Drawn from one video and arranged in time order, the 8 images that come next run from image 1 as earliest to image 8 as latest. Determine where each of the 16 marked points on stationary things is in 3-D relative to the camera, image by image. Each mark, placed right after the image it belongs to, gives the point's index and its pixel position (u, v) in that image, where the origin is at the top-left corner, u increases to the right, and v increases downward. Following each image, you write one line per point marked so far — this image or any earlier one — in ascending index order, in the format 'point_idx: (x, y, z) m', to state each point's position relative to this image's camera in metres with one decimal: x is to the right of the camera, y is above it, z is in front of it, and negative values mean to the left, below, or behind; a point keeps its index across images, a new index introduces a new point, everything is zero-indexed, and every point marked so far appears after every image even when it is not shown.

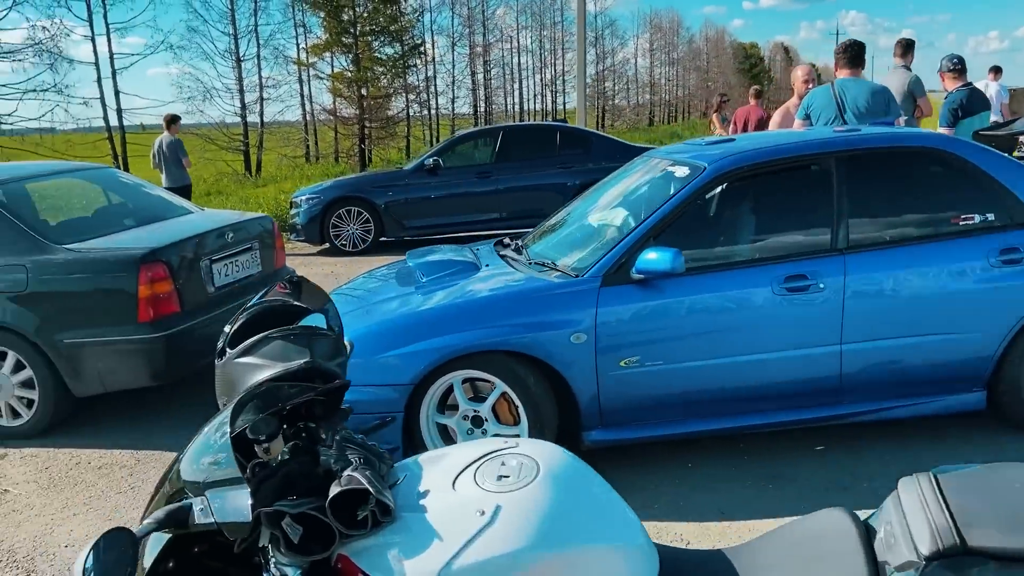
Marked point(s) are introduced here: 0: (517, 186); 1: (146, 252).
0: (0.0, +1.2, +10.6) m
1: (-1.9, +0.2, +4.6) m
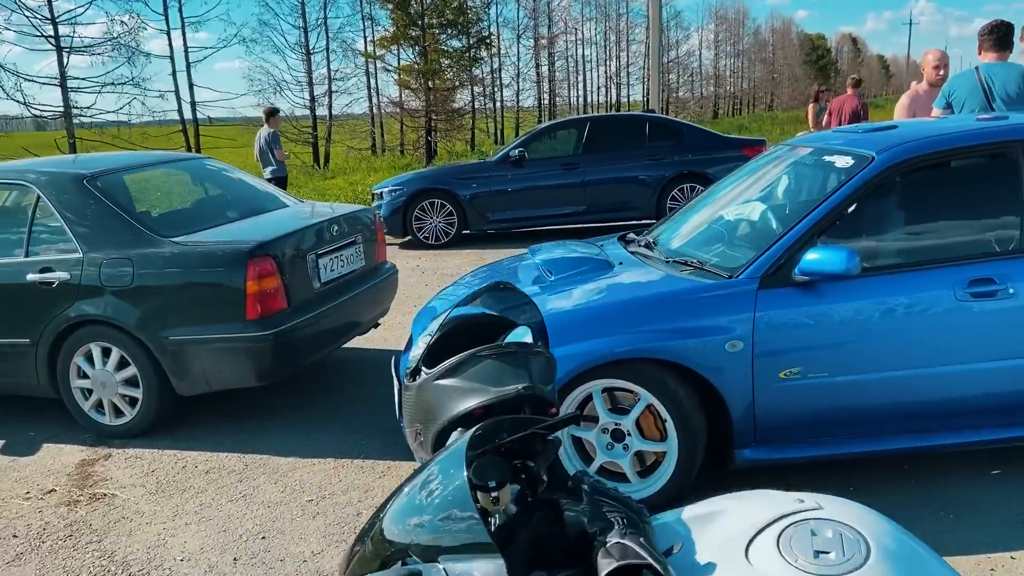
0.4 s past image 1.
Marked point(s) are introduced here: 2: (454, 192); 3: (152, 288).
0: (+1.1, +1.3, +10.2) m
1: (-1.3, +0.2, +4.4) m
2: (-0.7, +1.1, +10.3) m
3: (-1.8, 0.0, +4.4) m
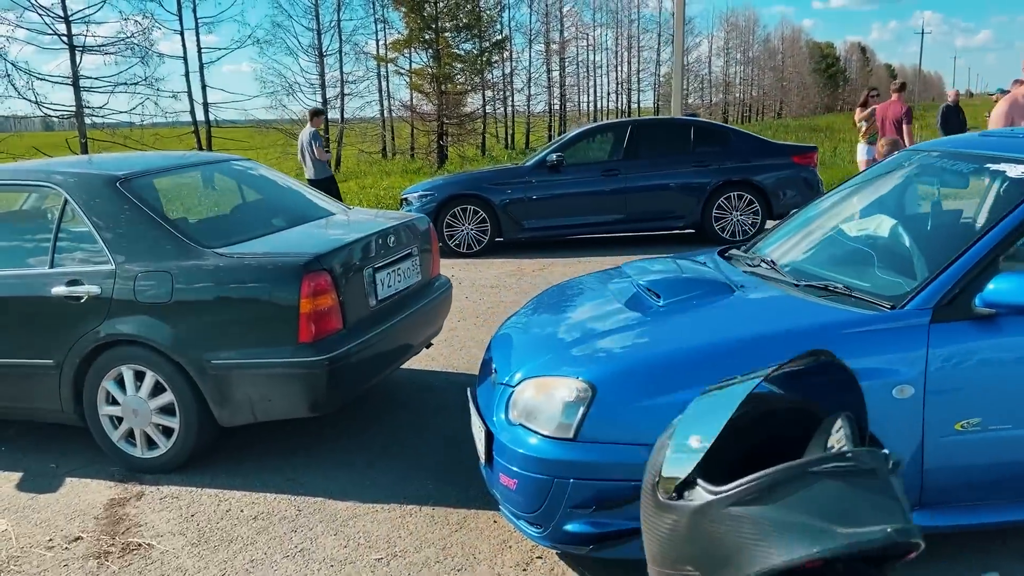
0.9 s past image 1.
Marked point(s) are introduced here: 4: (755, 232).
0: (+1.5, +1.1, +9.7) m
1: (-0.9, +0.1, +3.9) m
2: (-0.3, +1.0, +9.8) m
3: (-1.4, -0.1, +3.9) m
4: (+2.7, +0.6, +9.8) m
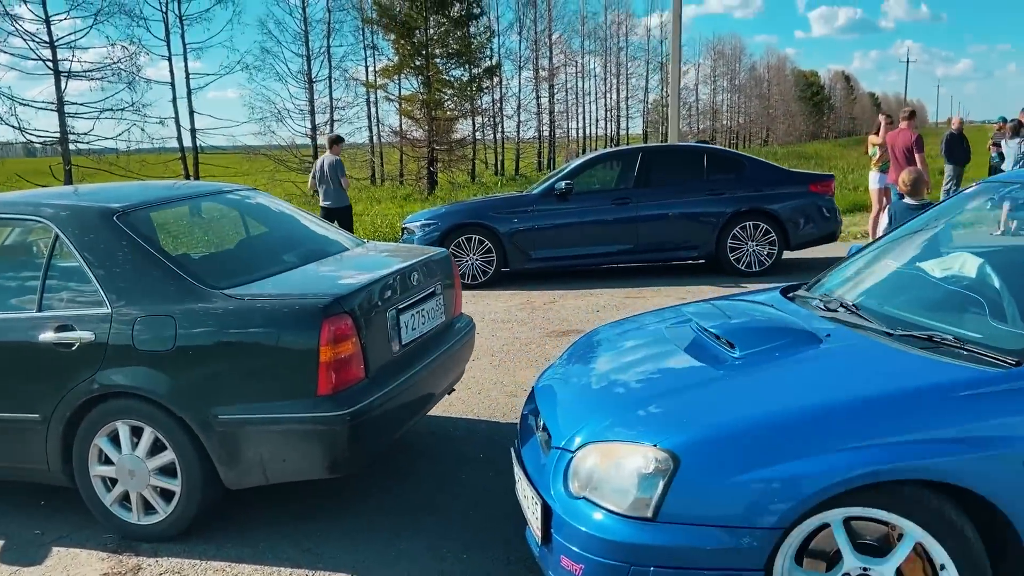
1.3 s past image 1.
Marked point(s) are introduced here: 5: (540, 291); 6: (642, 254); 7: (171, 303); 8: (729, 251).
0: (+1.6, +0.8, +9.4) m
1: (-0.7, -0.1, +3.5) m
2: (-0.2, +0.7, +9.4) m
3: (-1.2, -0.3, +3.5) m
4: (+2.8, +0.3, +9.5) m
5: (+0.3, 0.0, +9.0) m
6: (+1.4, +0.4, +9.5) m
7: (-1.4, -0.1, +3.5) m
8: (+2.3, +0.4, +9.4) m
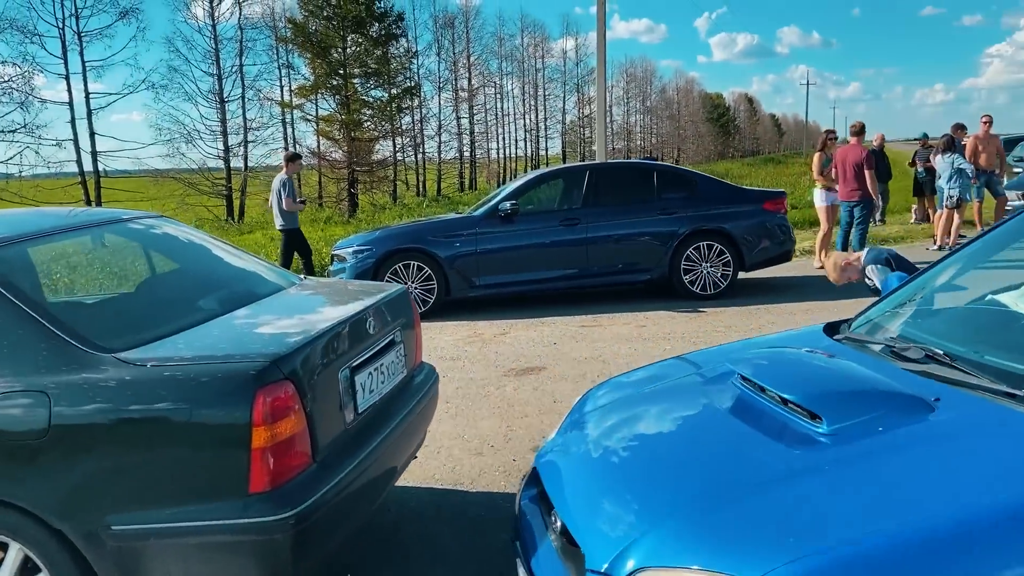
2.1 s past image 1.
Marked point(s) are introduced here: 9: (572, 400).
0: (+1.0, +0.5, +8.7) m
1: (-0.7, -0.2, +2.6) m
2: (-0.8, +0.4, +8.6) m
3: (-1.3, -0.4, +2.5) m
4: (+2.2, 0.0, +8.9) m
5: (-0.2, -0.3, +8.2) m
6: (+0.8, +0.1, +8.8) m
7: (-1.4, -0.3, +2.6) m
8: (+1.7, +0.2, +8.8) m
9: (+0.4, -0.7, +5.4) m
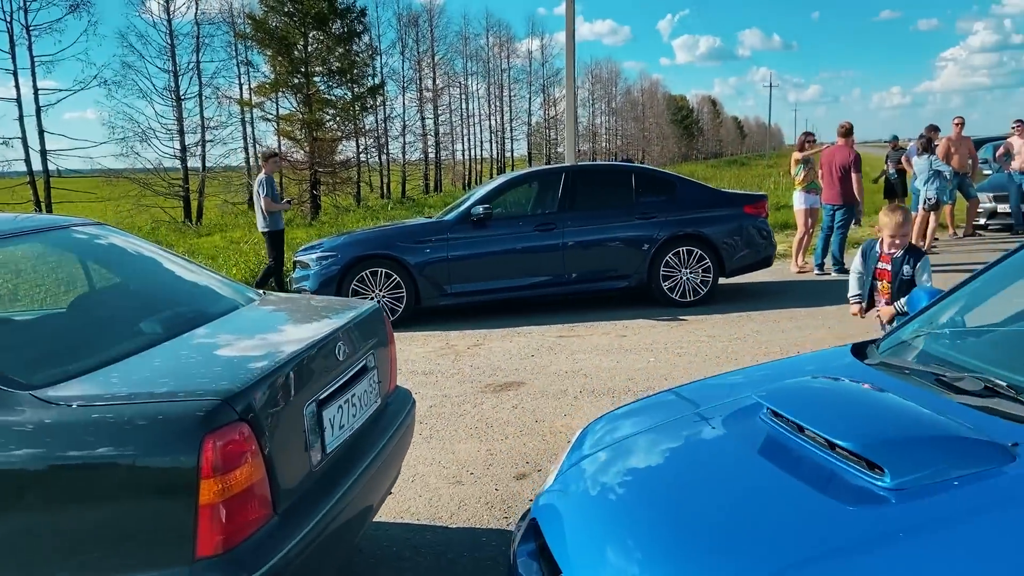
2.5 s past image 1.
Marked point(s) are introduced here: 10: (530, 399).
0: (+0.7, +0.4, +8.4) m
1: (-0.8, -0.3, +2.2) m
2: (-1.0, +0.3, +8.2) m
3: (-1.3, -0.5, +2.1) m
4: (+1.9, 0.0, +8.6) m
5: (-0.5, -0.4, +7.8) m
6: (+0.6, 0.0, +8.4) m
7: (-1.4, -0.3, +2.2) m
8: (+1.5, +0.1, +8.5) m
9: (+0.2, -0.7, +5.0) m
10: (+0.1, -0.7, +5.4) m
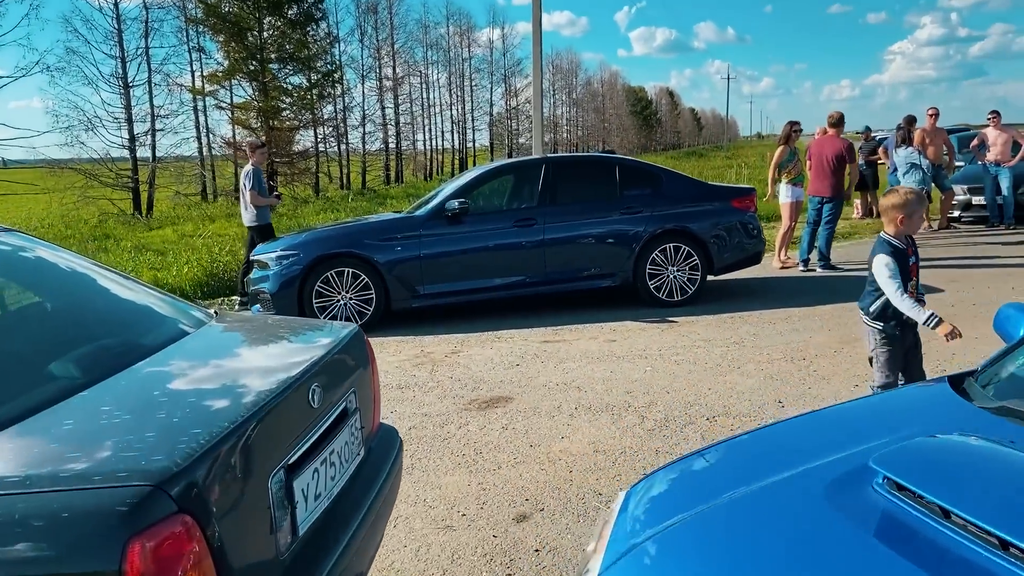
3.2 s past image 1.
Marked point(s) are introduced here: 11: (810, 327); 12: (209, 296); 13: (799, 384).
0: (+0.5, +0.5, +7.8) m
1: (-0.7, -0.4, +1.6) m
2: (-1.2, +0.3, +7.6) m
3: (-1.2, -0.6, +1.5) m
4: (+1.7, 0.0, +8.1) m
5: (-0.7, -0.4, +7.2) m
6: (+0.3, 0.0, +7.9) m
7: (-1.3, -0.4, +1.6) m
8: (+1.3, +0.1, +8.0) m
9: (+0.2, -0.8, +4.4) m
10: (0.0, -0.7, +4.9) m
11: (+2.3, -0.3, +6.8) m
12: (-3.6, -0.1, +10.2) m
13: (+1.7, -0.6, +5.2) m
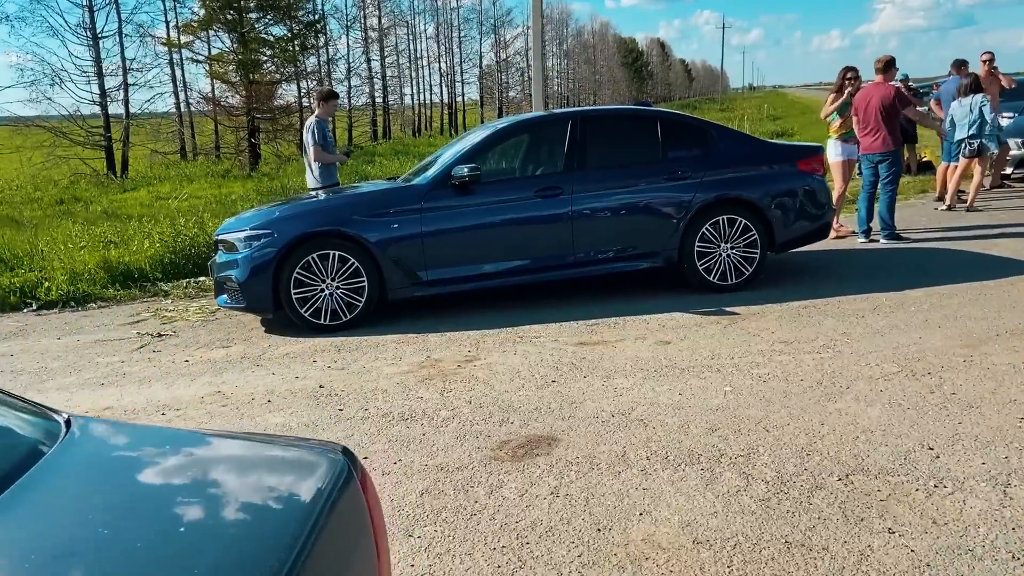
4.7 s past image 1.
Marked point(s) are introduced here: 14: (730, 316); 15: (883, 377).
0: (+0.7, +0.6, +6.4) m
1: (-0.4, -0.6, +0.3) m
2: (-1.1, +0.4, +6.2) m
3: (-0.9, -0.8, +0.1) m
4: (+1.9, +0.2, +6.8) m
5: (-0.5, -0.3, +5.9) m
6: (+0.5, +0.2, +6.5) m
7: (-1.1, -0.6, +0.2) m
8: (+1.4, +0.2, +6.6) m
9: (+0.4, -0.8, +3.1) m
10: (+0.2, -0.8, +3.5) m
11: (+2.5, -0.2, +5.4) m
12: (-3.4, +0.1, +8.8) m
13: (+1.9, -0.6, +3.9) m
14: (+1.5, -0.2, +5.9) m
15: (+1.9, -0.4, +4.4) m
